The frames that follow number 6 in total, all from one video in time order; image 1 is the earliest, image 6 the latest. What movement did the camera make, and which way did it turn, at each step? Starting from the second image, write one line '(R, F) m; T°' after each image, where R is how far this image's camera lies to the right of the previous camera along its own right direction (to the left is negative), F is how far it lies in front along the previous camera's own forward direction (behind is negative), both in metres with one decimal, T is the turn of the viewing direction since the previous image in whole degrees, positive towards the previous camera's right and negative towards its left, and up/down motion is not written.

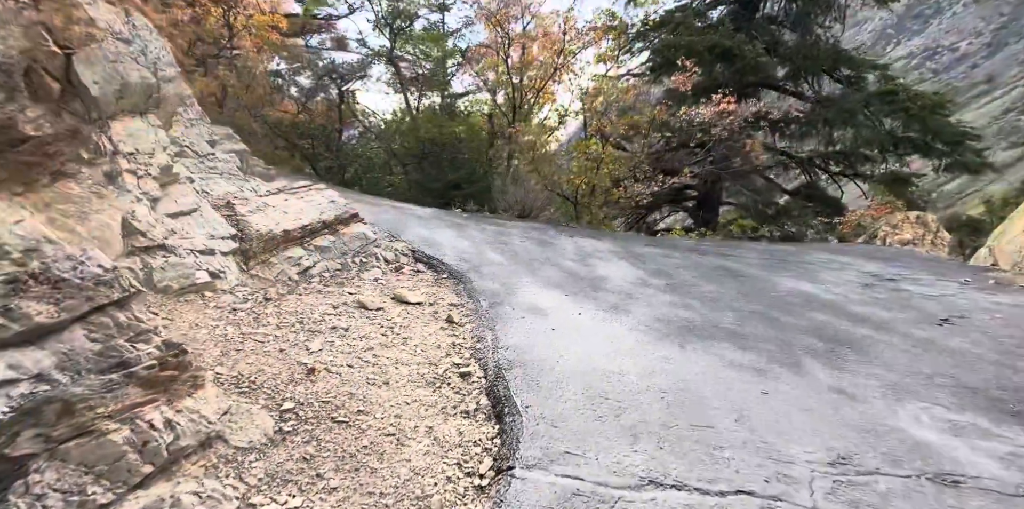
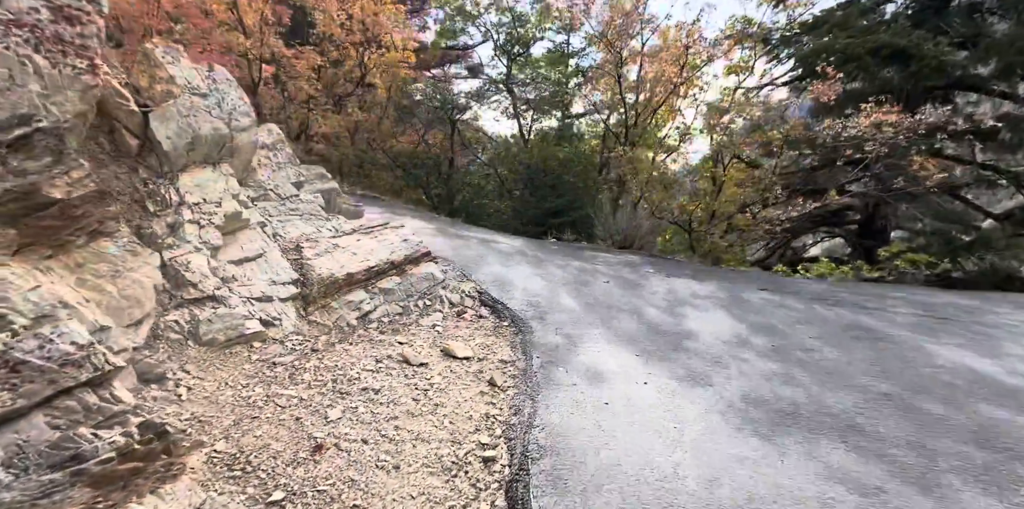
(+0.4, +0.6) m; -12°
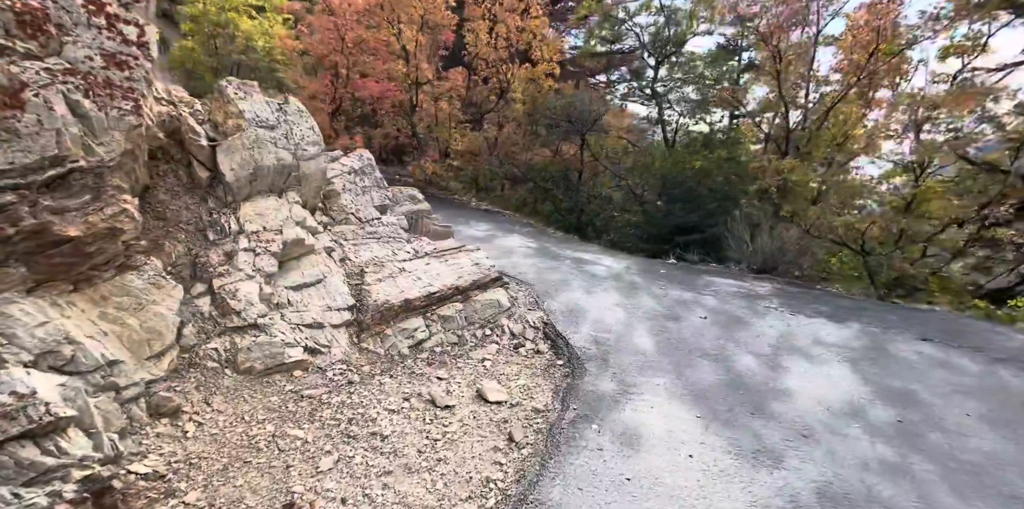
(+0.6, +0.6) m; -14°
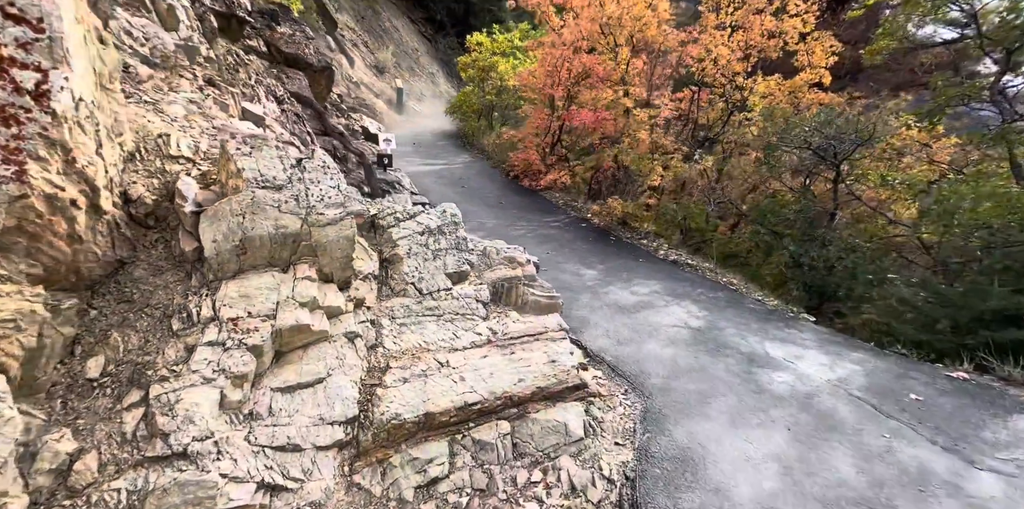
(+1.1, +2.2) m; -24°
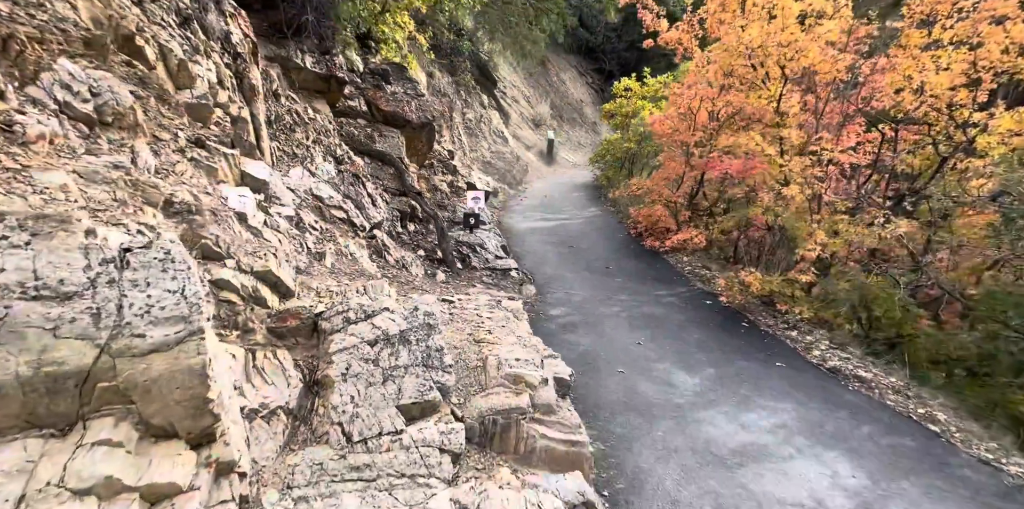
(+1.2, +2.4) m; -18°
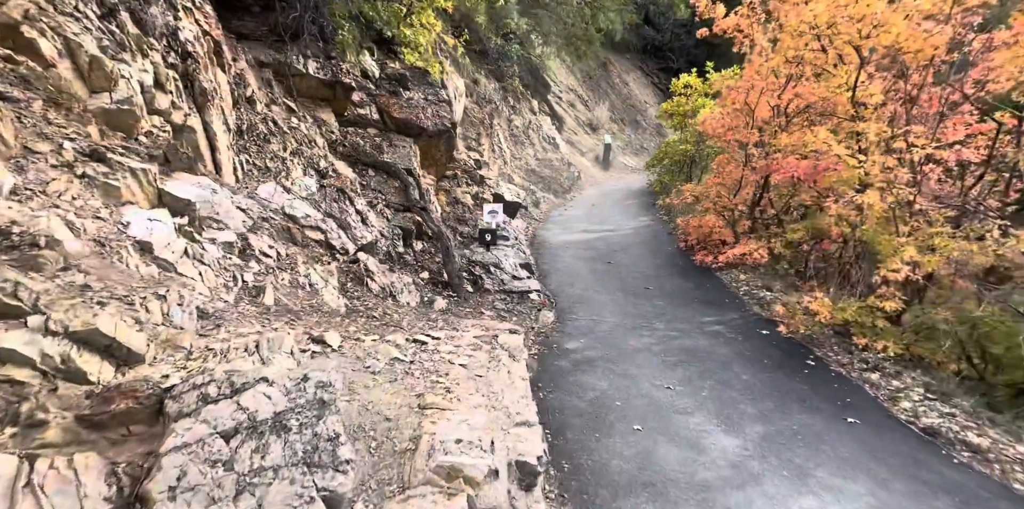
(+0.9, +1.5) m; -7°
